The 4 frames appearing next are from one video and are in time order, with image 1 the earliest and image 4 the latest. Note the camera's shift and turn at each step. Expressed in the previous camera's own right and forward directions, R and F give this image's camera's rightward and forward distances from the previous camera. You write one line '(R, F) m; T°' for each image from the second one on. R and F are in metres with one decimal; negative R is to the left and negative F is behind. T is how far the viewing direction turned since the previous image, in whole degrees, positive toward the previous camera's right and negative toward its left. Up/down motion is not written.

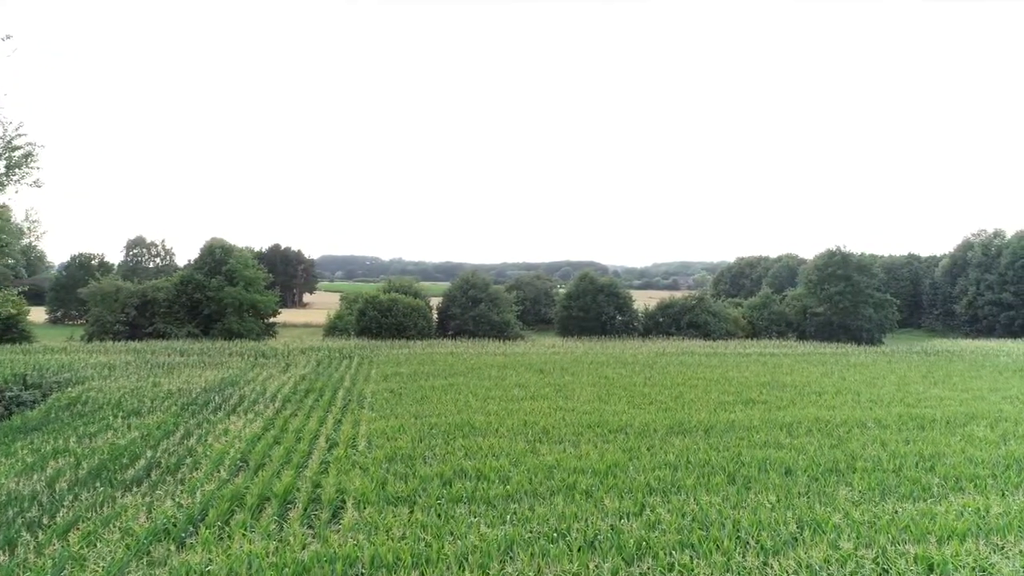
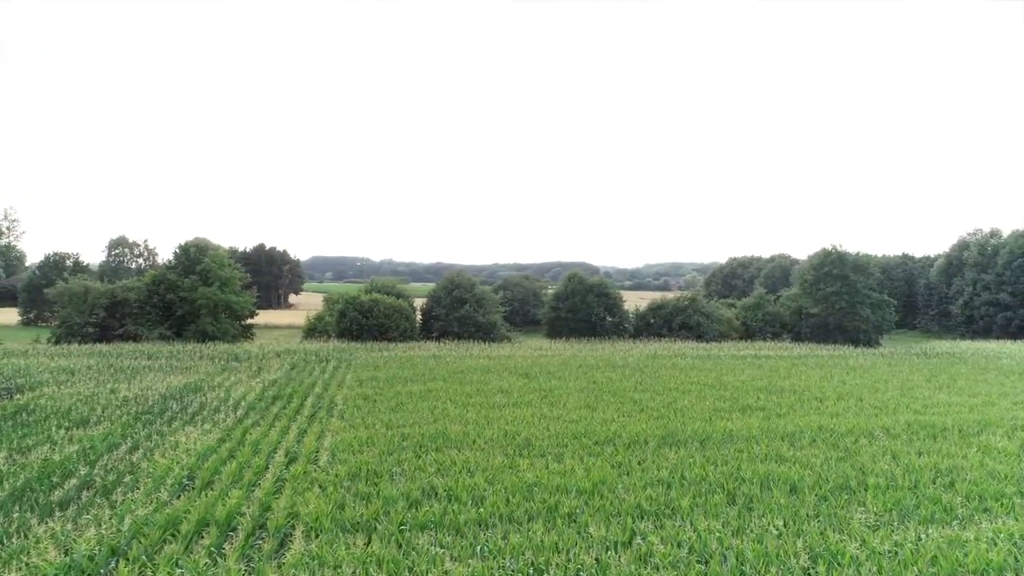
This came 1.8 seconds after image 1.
(+0.2, +0.9) m; +1°
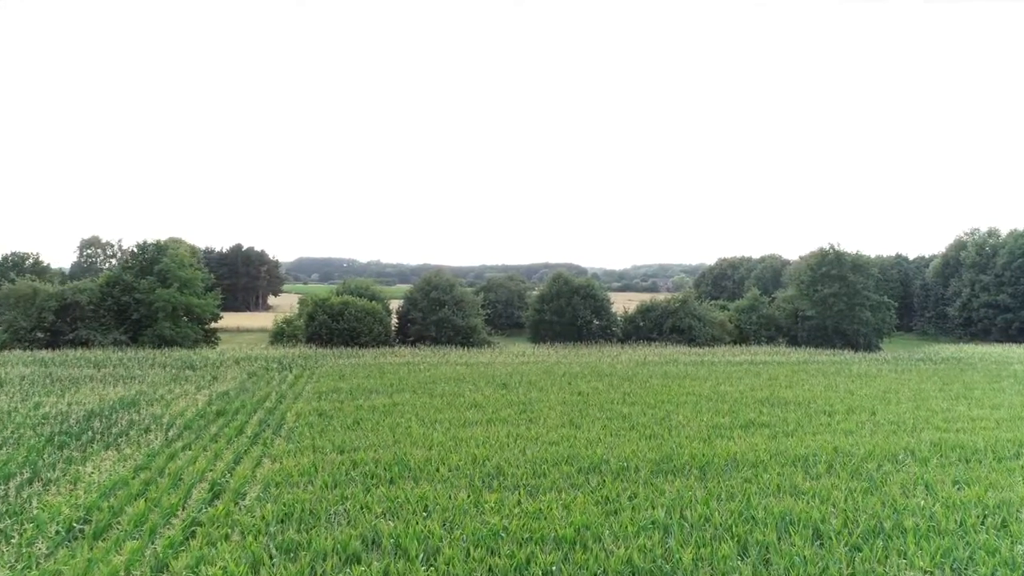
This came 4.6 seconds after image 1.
(+0.3, +1.4) m; +1°
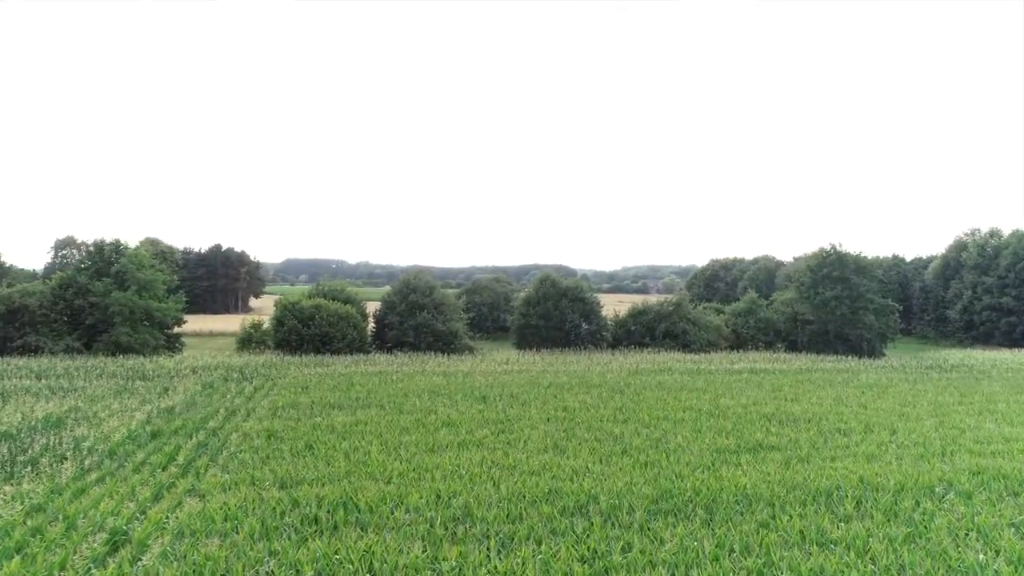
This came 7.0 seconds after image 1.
(+0.3, +1.3) m; +1°
